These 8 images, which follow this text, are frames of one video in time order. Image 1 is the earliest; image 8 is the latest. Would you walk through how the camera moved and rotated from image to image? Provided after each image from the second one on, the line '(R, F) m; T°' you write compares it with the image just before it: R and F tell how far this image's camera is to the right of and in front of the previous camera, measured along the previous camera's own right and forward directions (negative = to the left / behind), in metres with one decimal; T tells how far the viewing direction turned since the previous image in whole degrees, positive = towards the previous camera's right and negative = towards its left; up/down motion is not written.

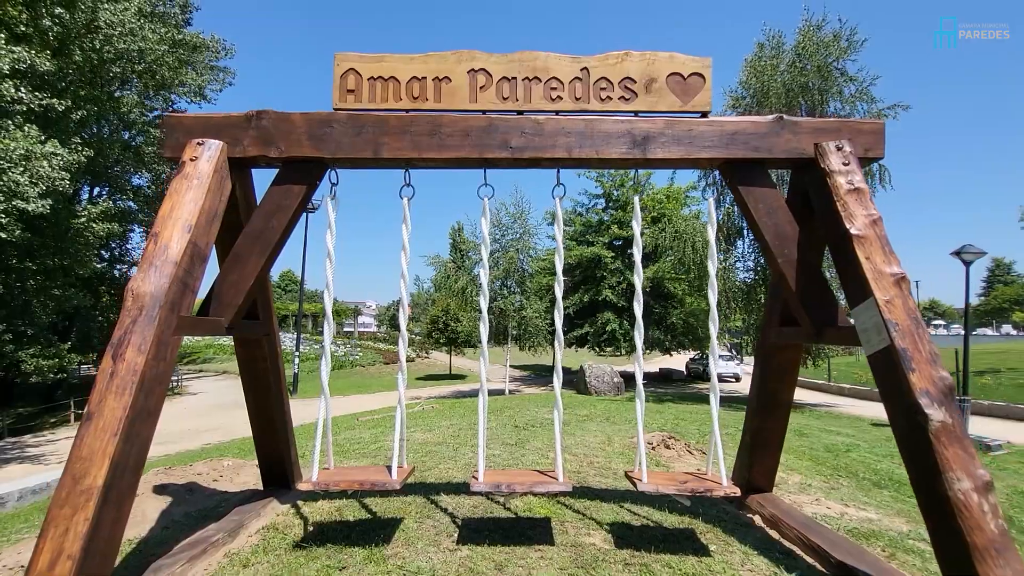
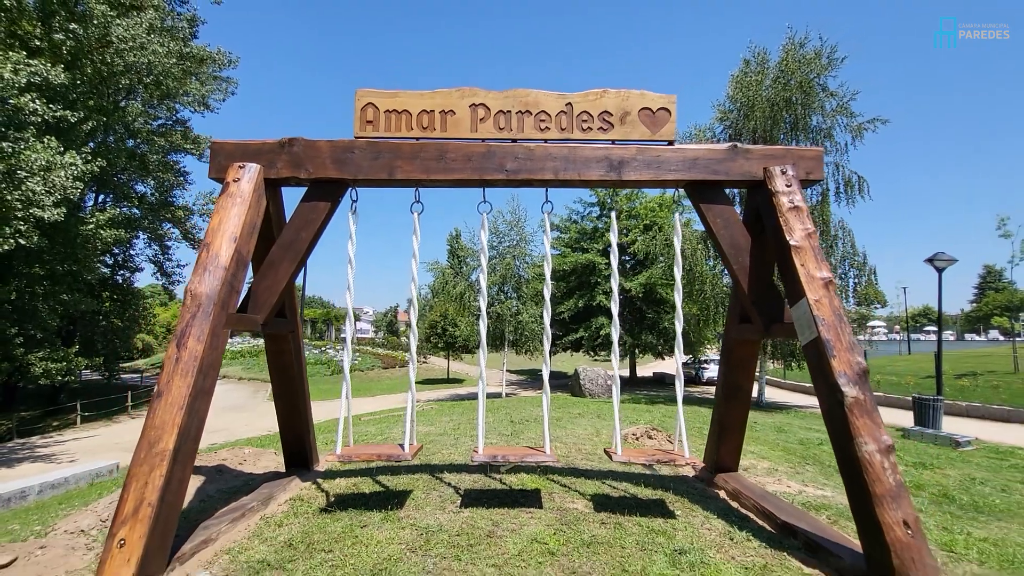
(0.0, -0.6) m; 0°
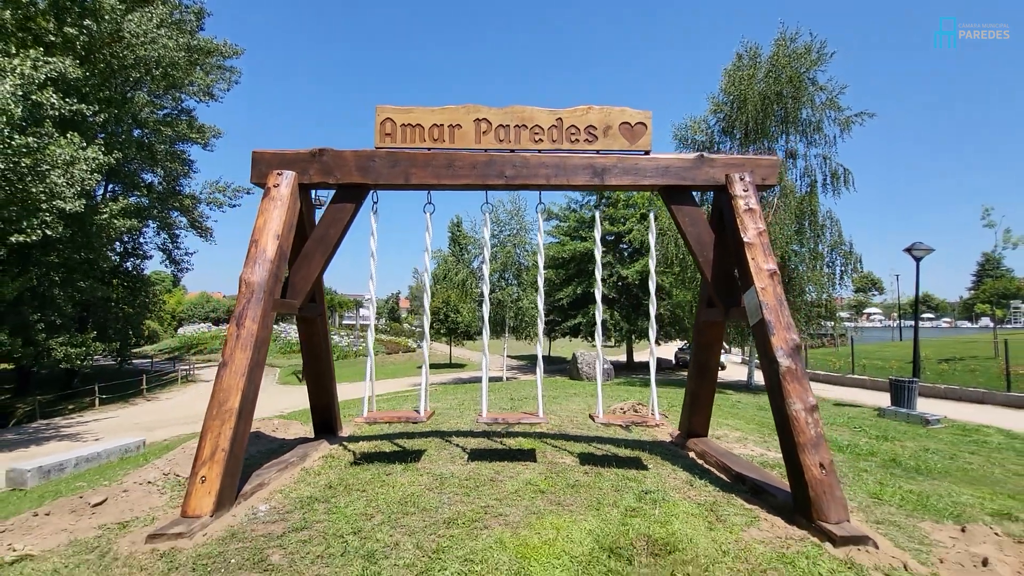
(0.0, -0.7) m; 0°
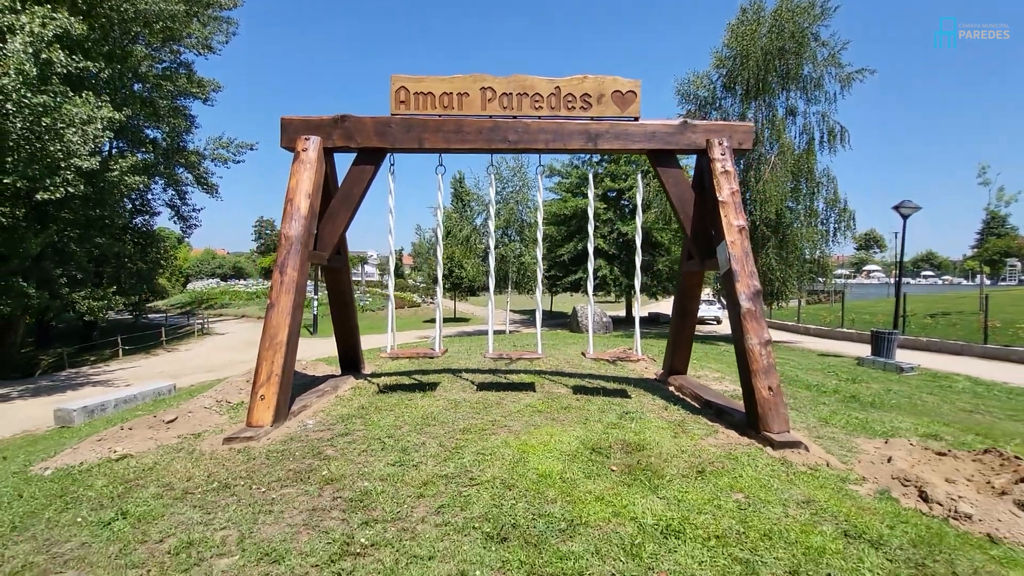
(0.0, -0.7) m; 0°
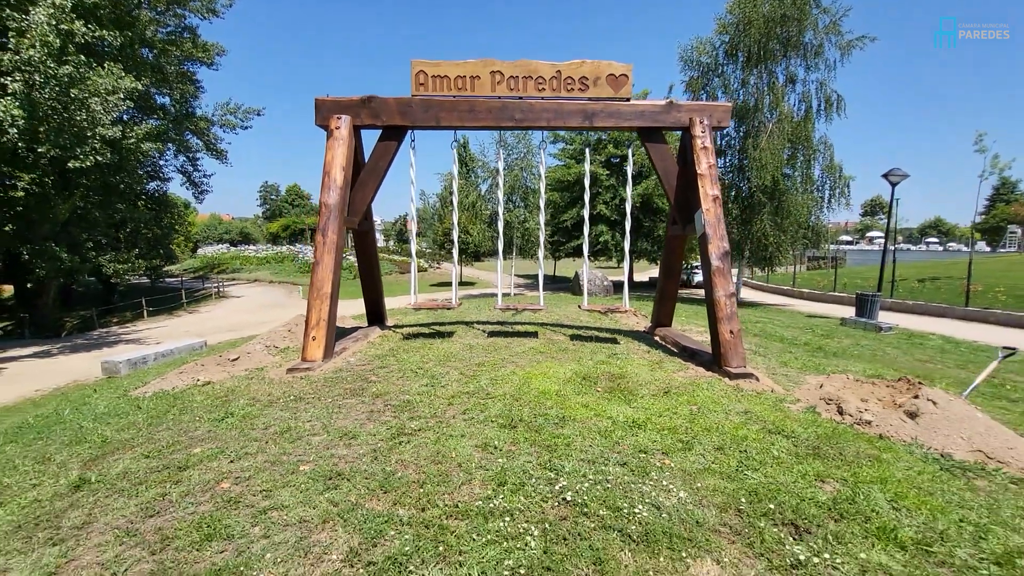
(0.0, -0.8) m; 0°
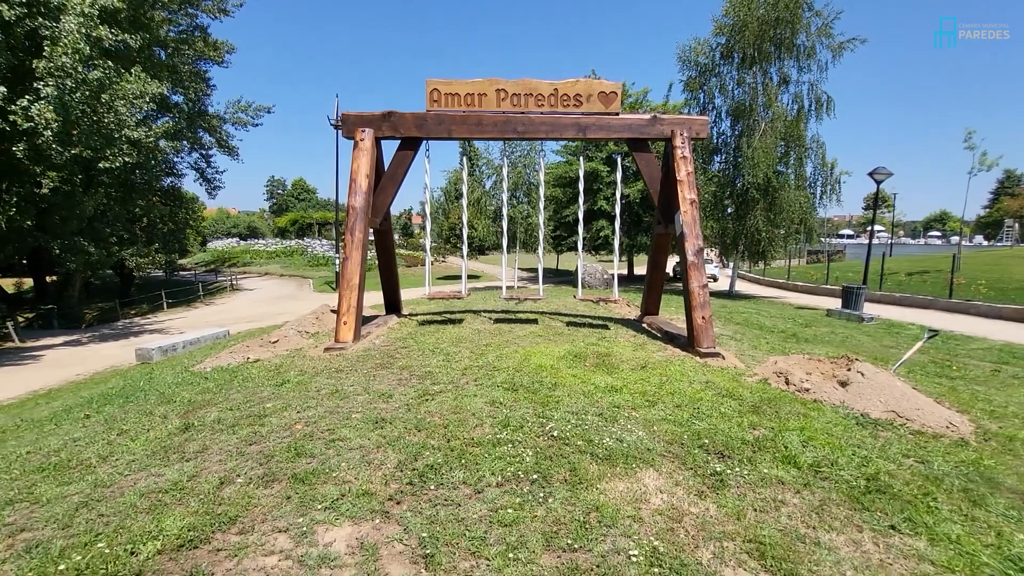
(0.0, -0.8) m; 0°
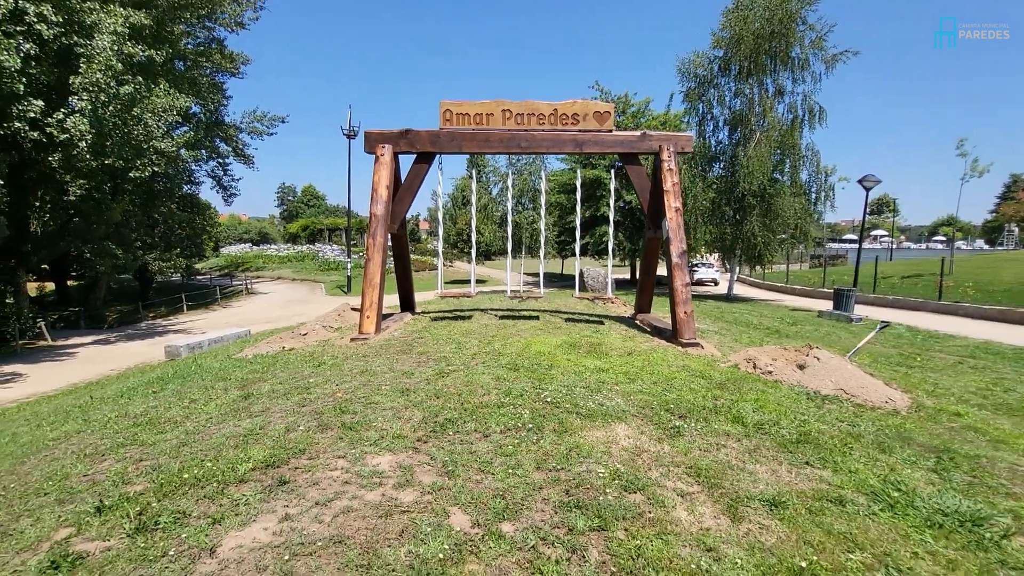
(0.0, -0.8) m; -1°
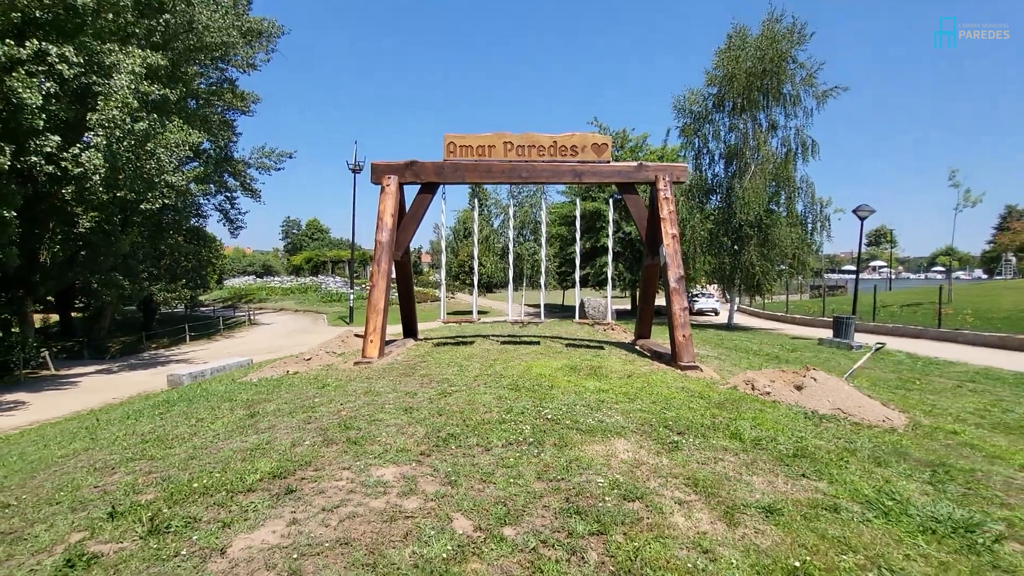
(0.0, -0.1) m; 0°
